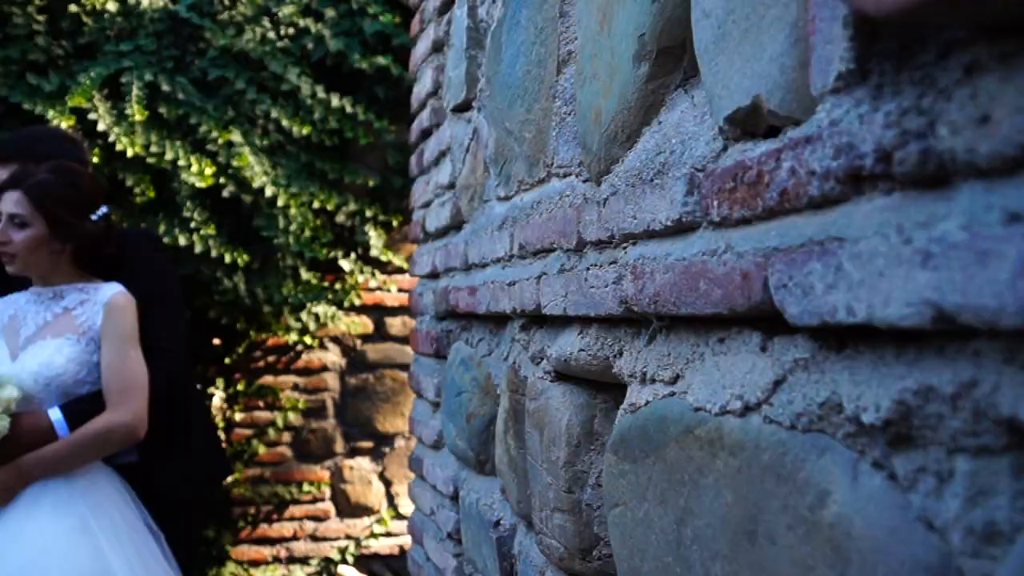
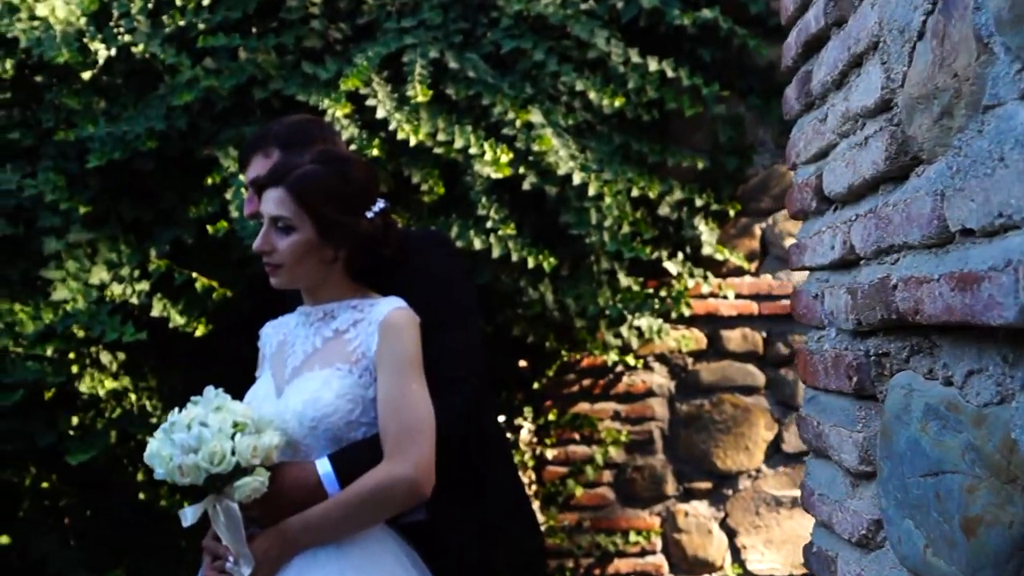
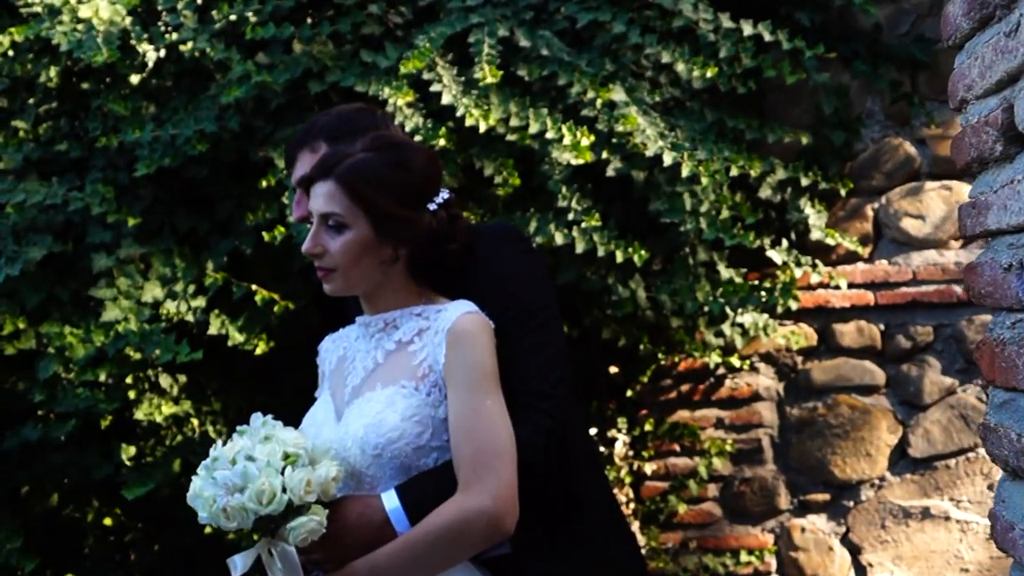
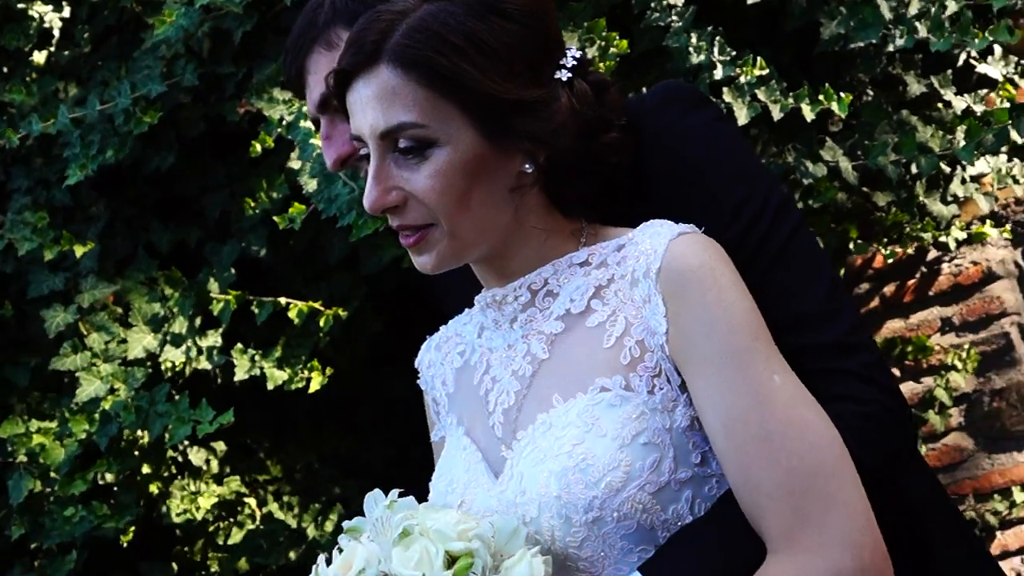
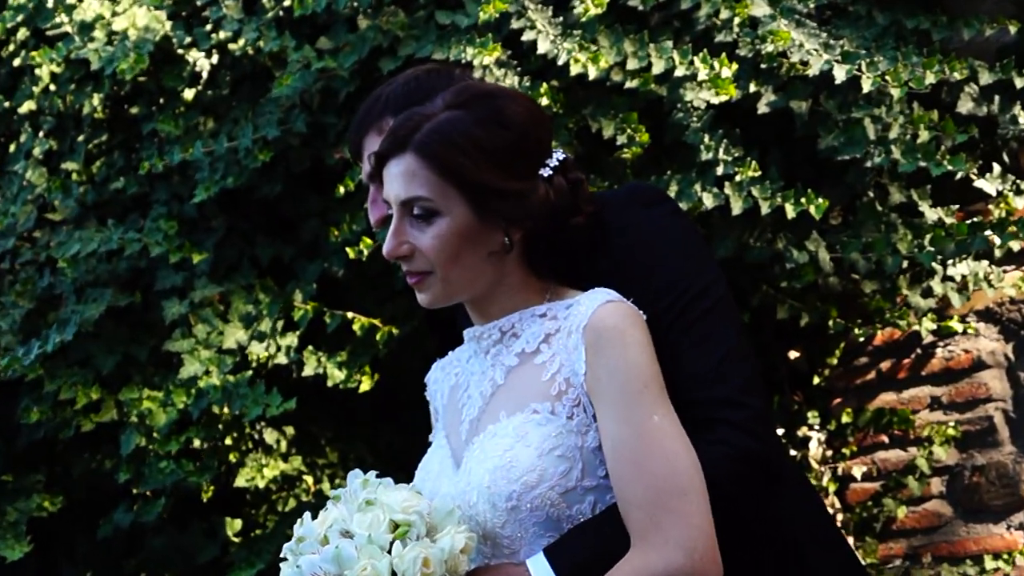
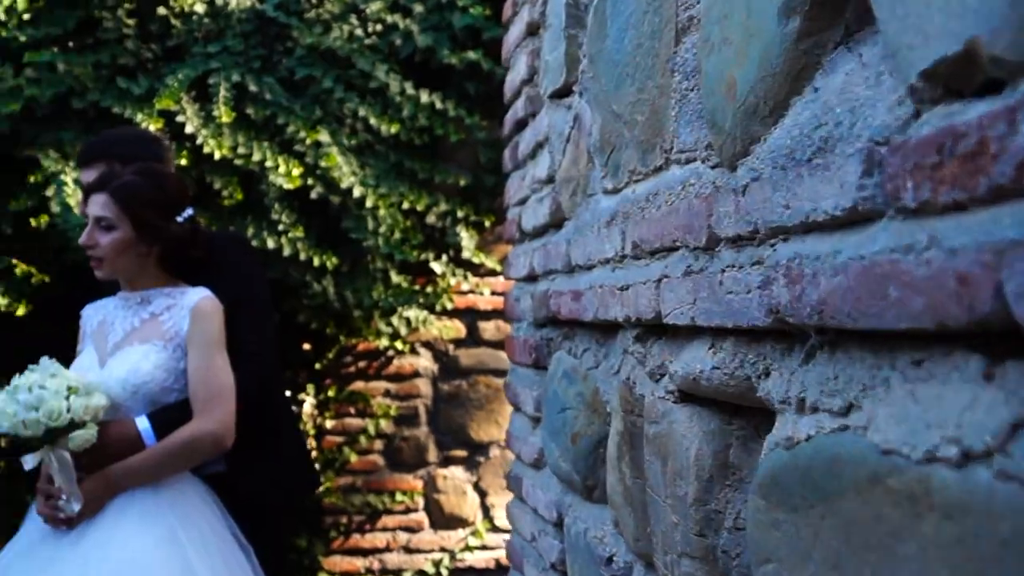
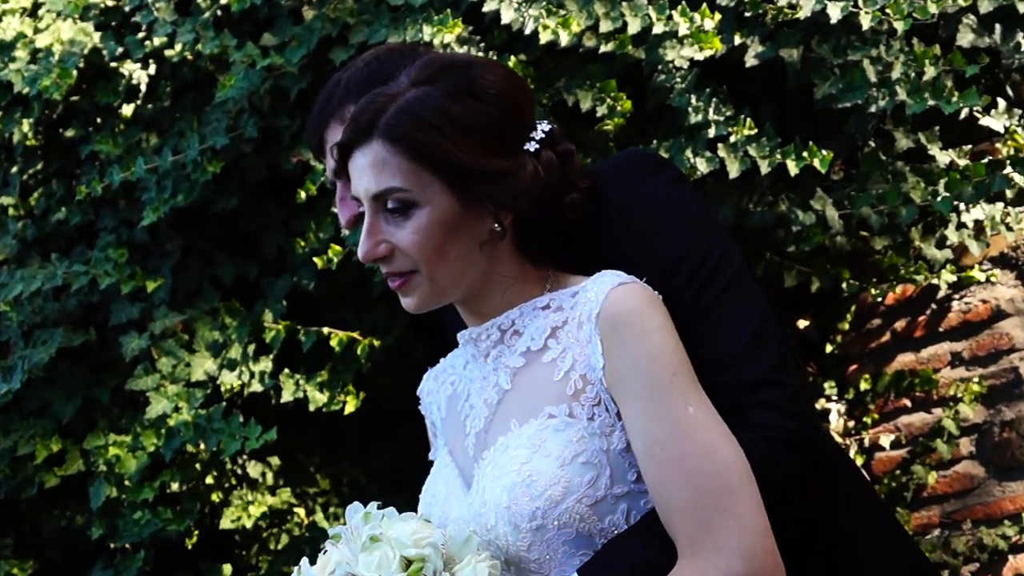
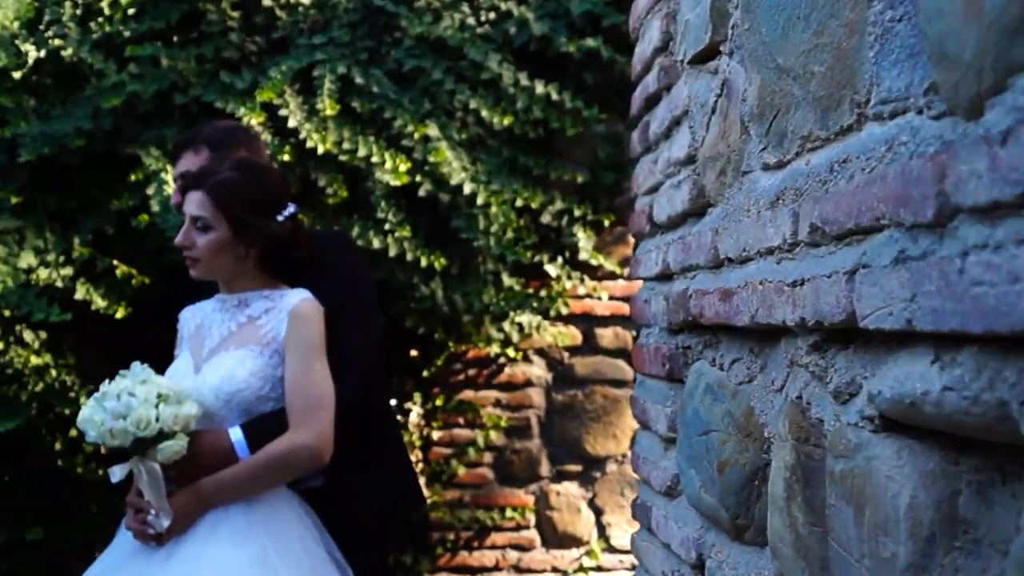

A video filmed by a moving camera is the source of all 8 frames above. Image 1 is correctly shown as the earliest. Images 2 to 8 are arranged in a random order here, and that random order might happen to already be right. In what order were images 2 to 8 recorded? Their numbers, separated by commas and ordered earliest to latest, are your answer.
6, 8, 2, 3, 5, 7, 4
